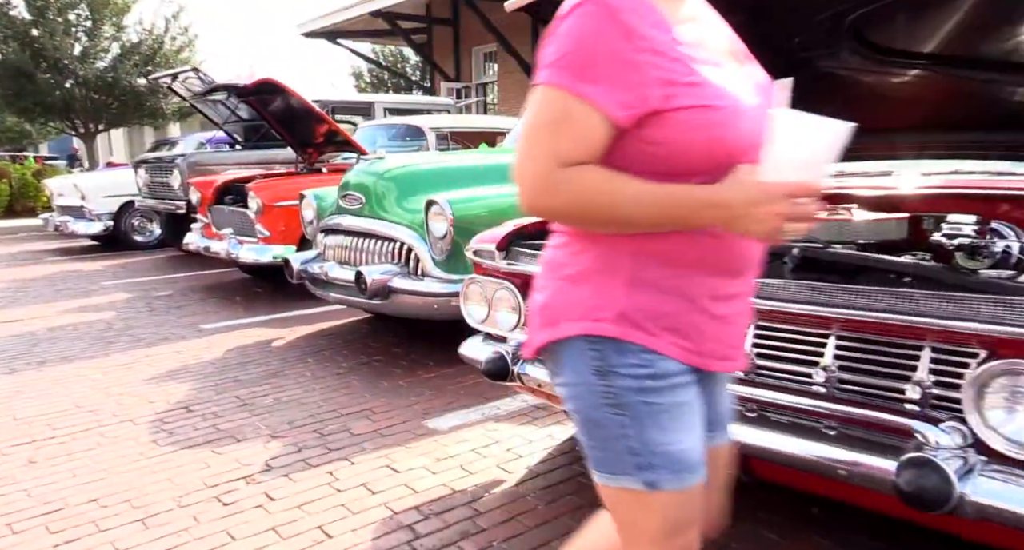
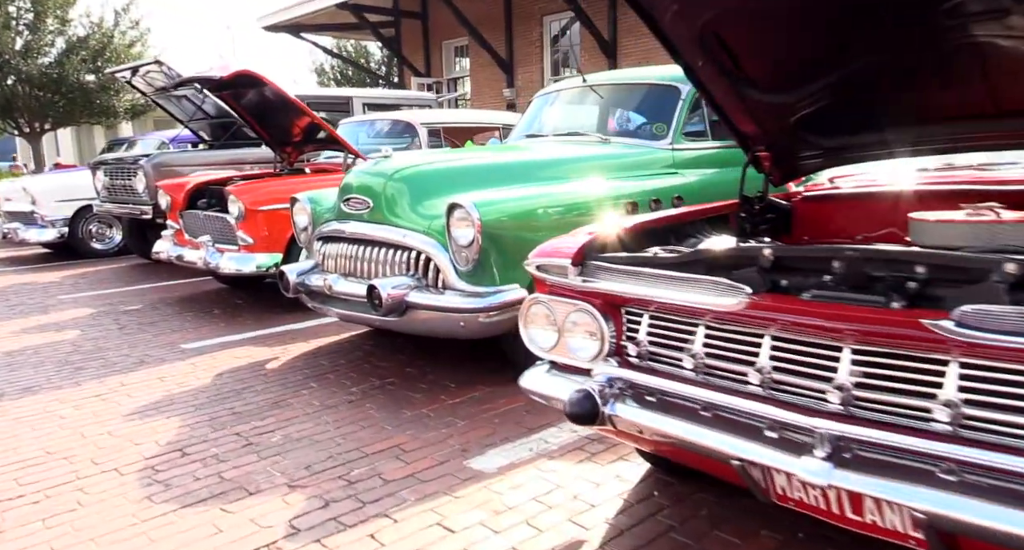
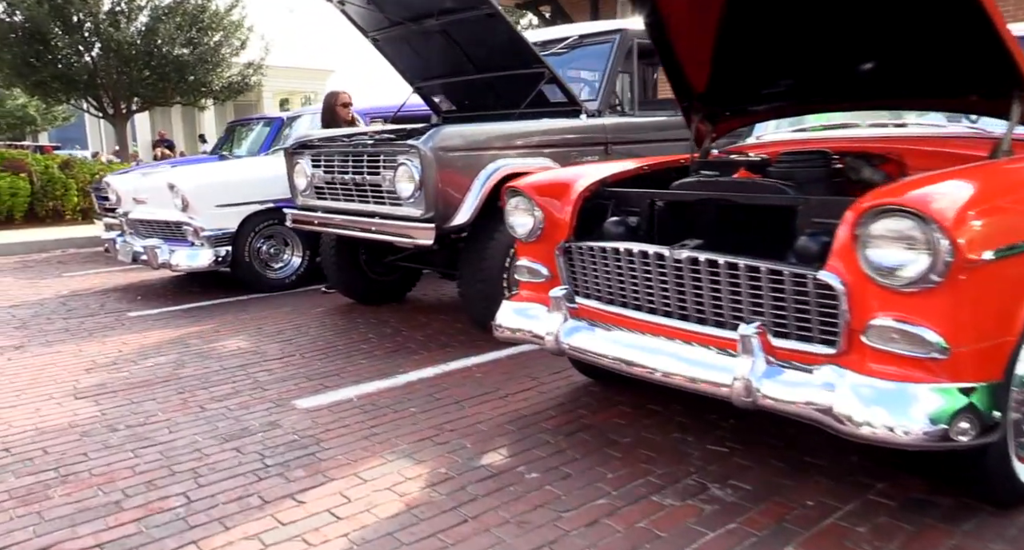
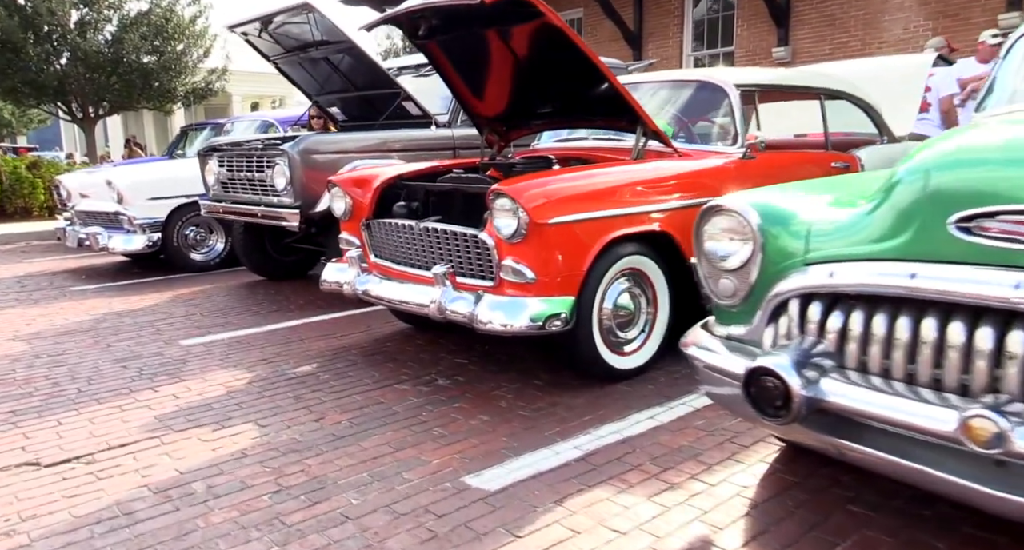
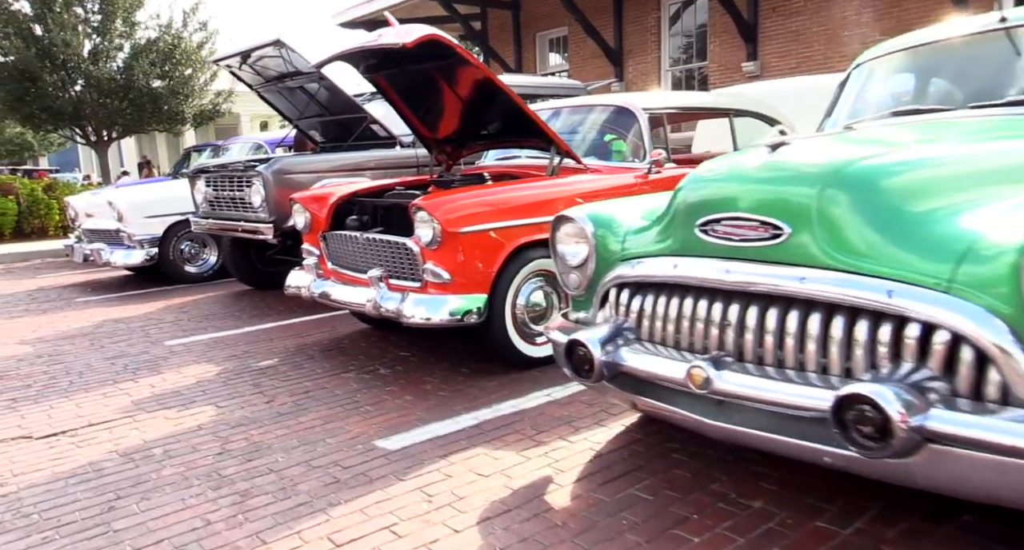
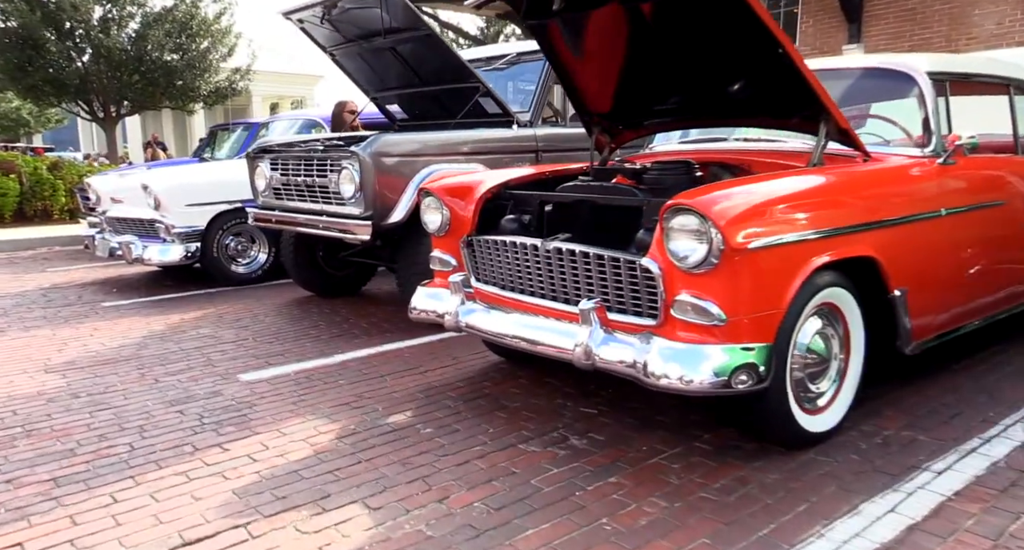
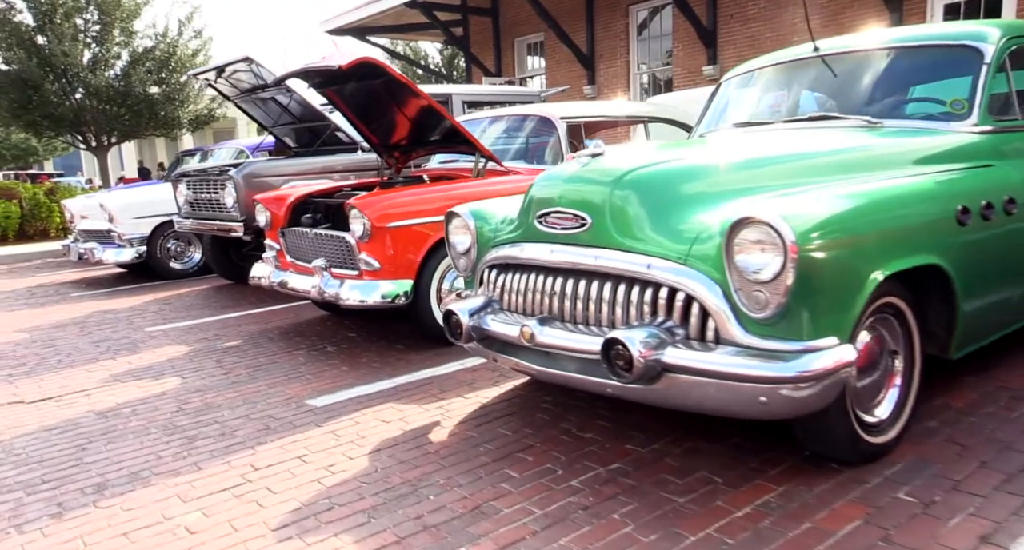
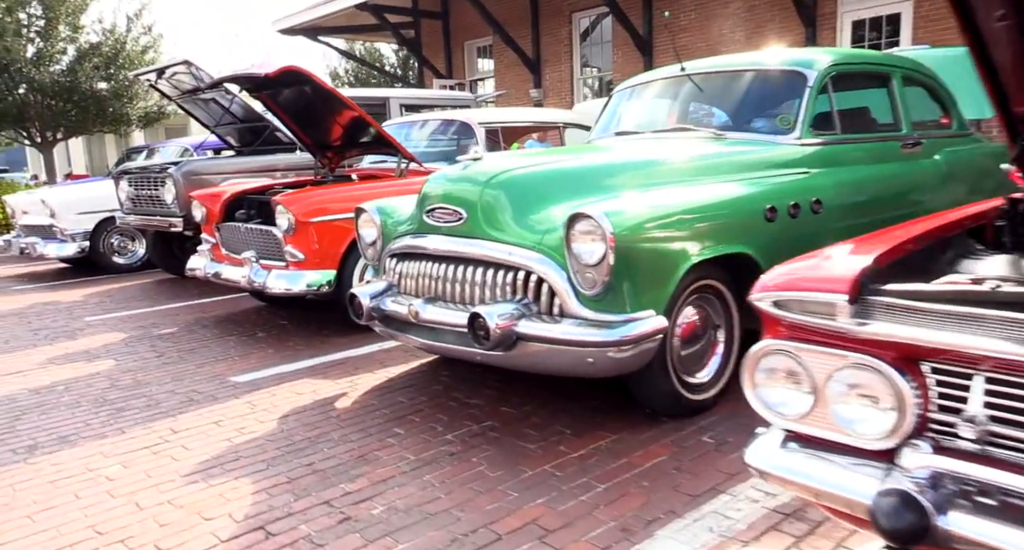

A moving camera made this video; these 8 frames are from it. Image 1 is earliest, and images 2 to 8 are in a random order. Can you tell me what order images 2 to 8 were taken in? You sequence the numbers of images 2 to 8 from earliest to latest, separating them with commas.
2, 8, 7, 5, 4, 6, 3
